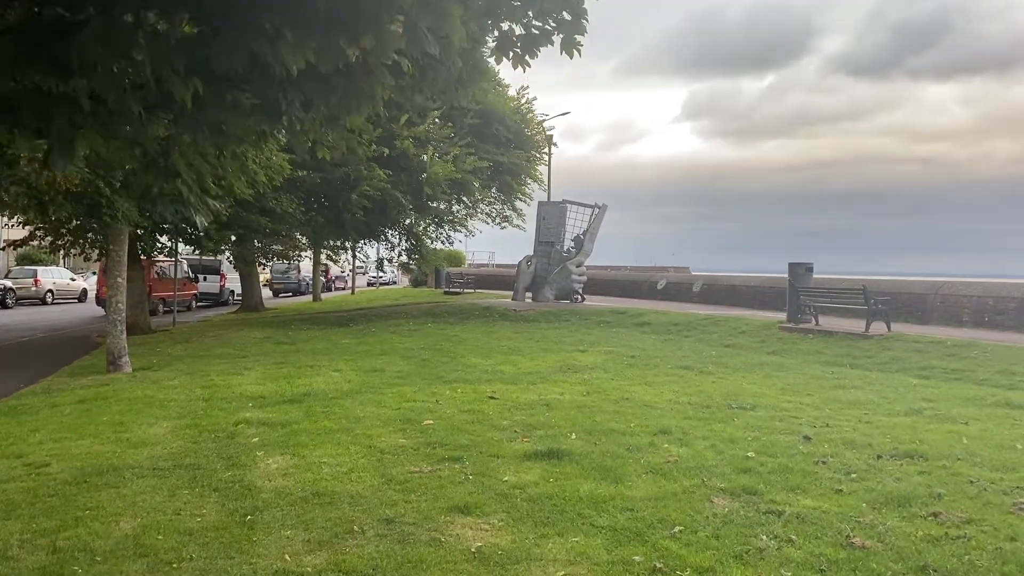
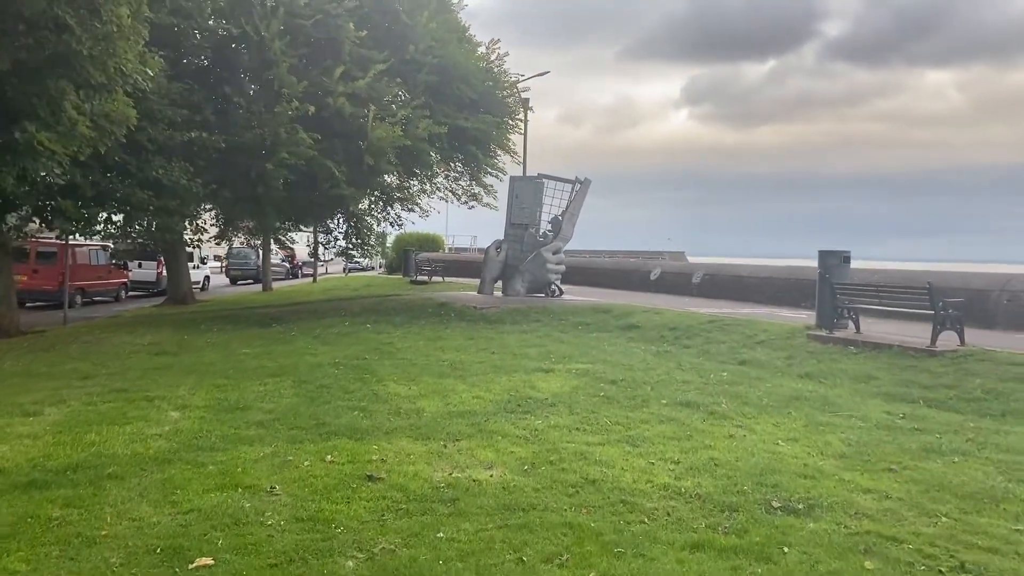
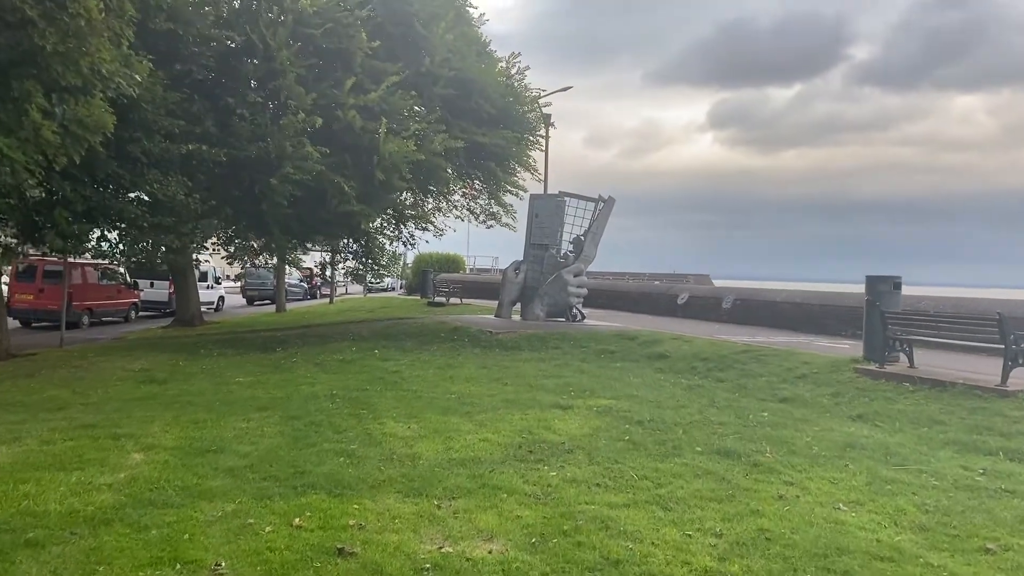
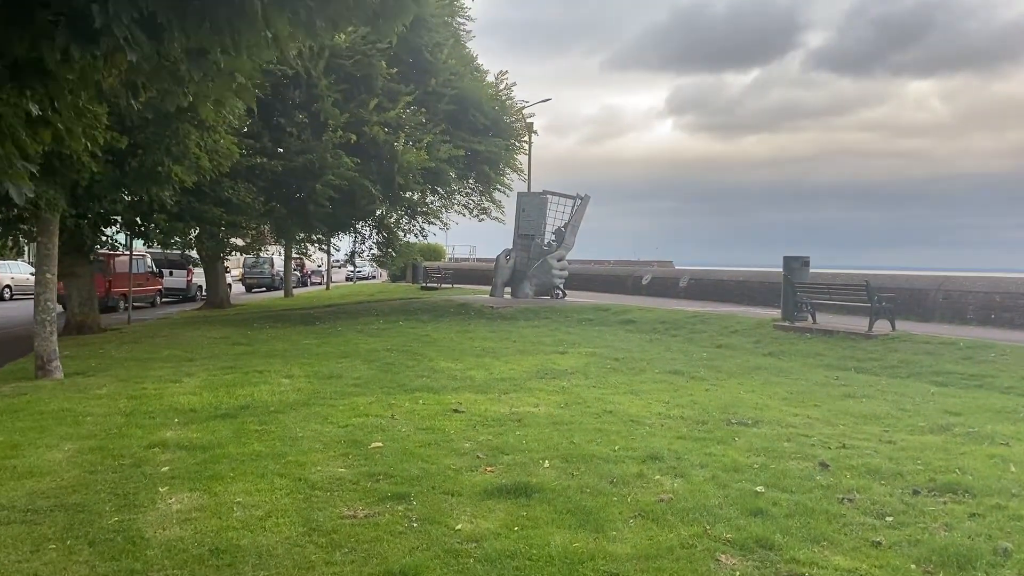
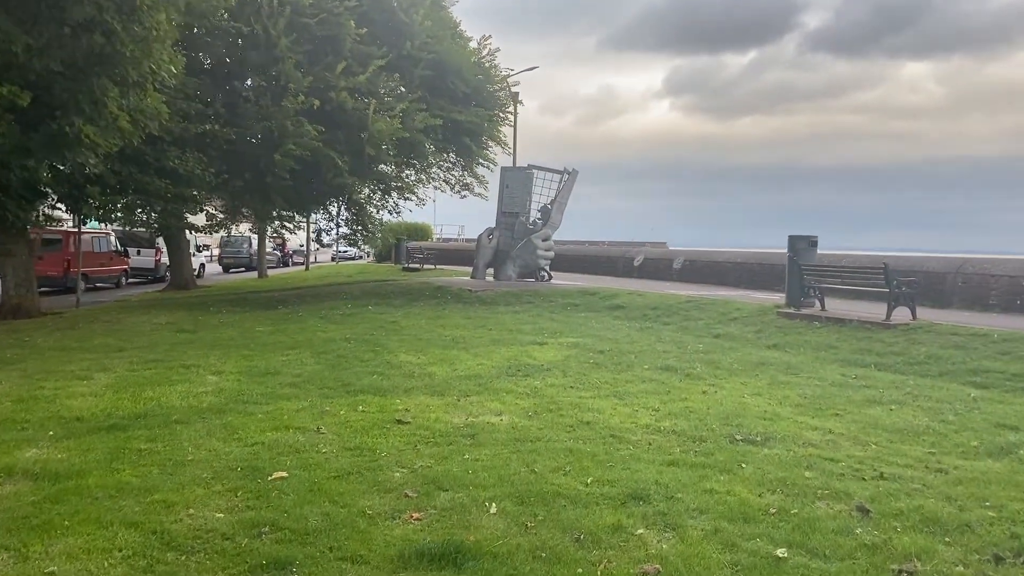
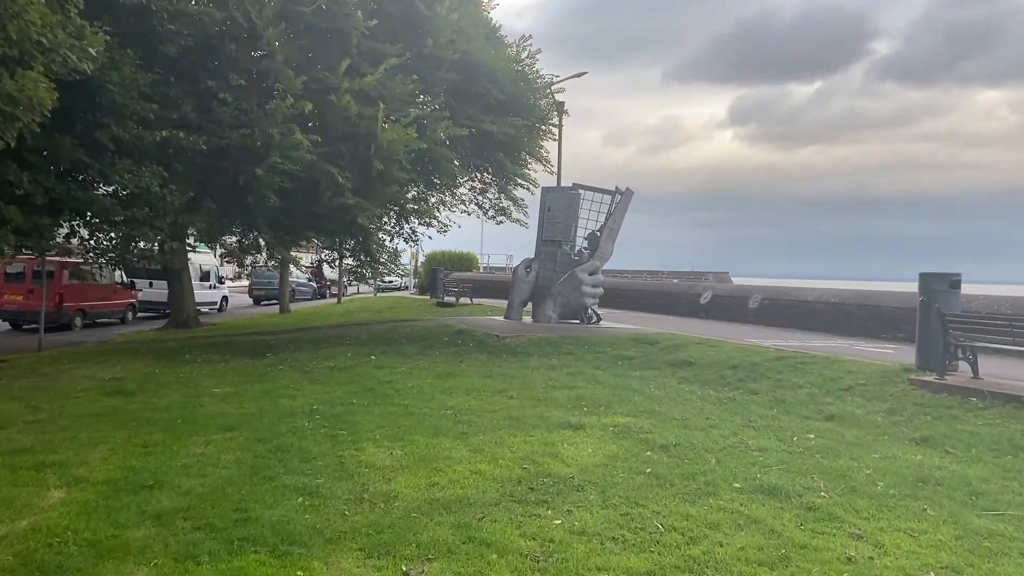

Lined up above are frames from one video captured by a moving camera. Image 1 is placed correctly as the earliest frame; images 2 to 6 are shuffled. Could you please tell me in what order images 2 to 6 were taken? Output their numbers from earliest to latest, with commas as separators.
4, 5, 2, 3, 6
